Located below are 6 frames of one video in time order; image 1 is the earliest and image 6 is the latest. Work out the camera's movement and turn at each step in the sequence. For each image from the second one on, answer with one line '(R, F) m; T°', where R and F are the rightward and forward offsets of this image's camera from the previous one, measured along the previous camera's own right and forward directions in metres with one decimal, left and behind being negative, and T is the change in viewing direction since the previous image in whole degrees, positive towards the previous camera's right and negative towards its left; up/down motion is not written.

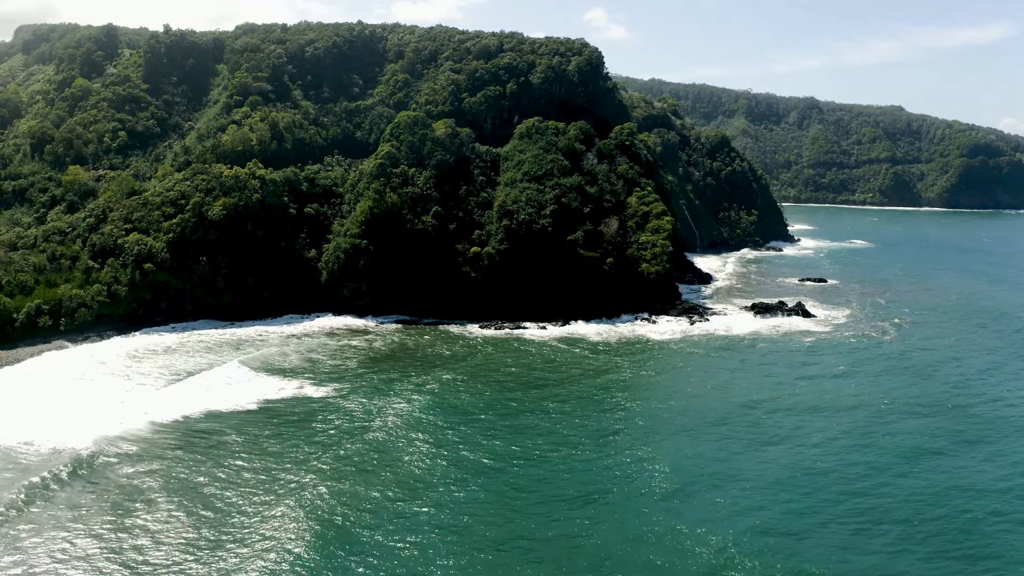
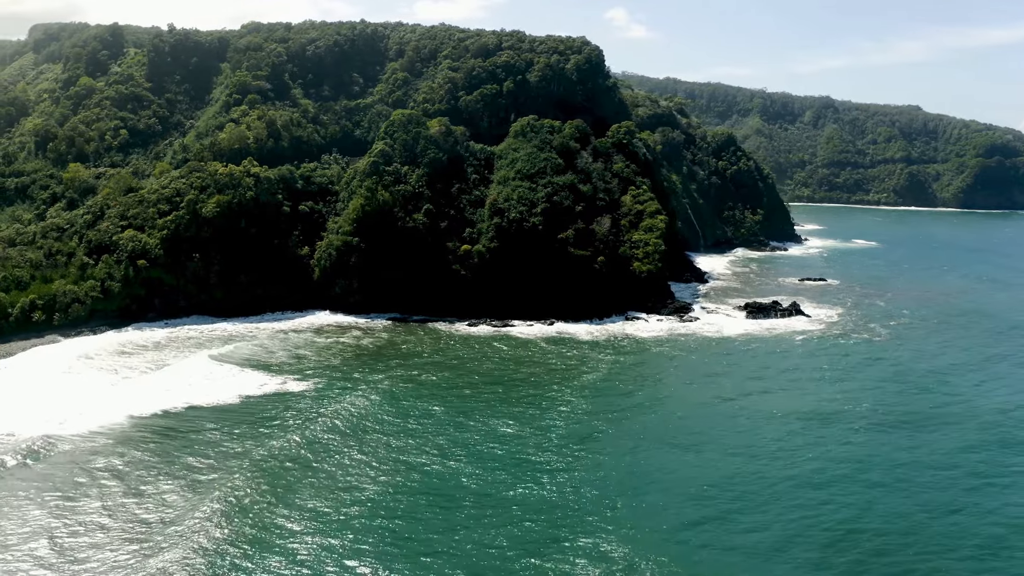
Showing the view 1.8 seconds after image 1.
(+2.0, 0.0) m; -1°
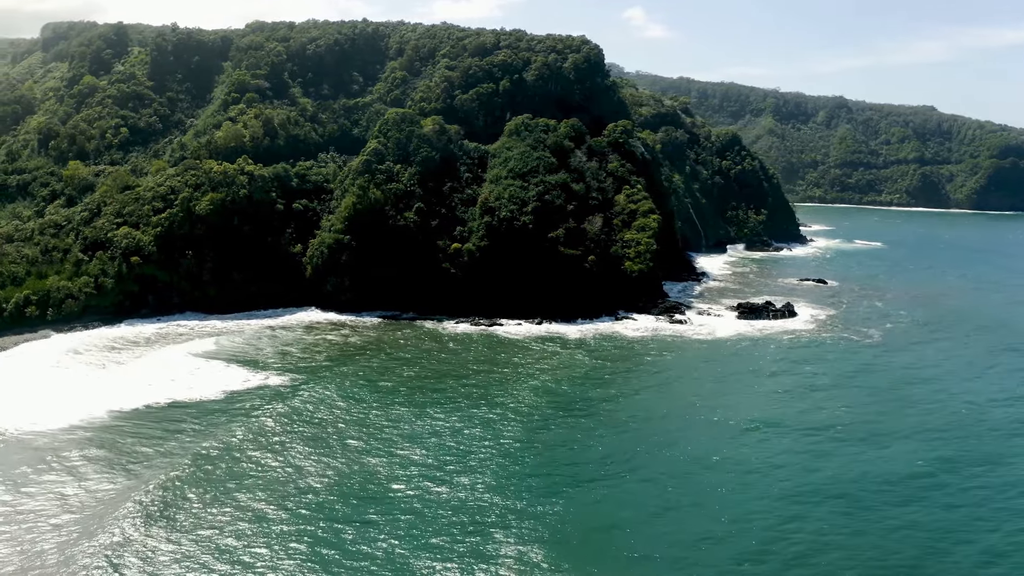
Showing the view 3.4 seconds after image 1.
(+1.9, 0.0) m; -1°
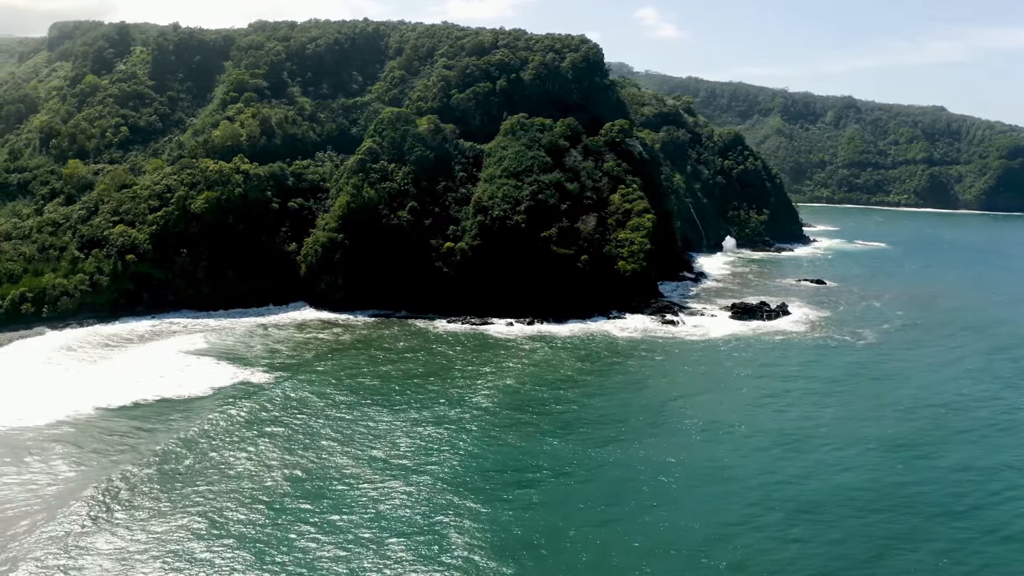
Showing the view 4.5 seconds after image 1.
(+1.3, 0.0) m; -1°
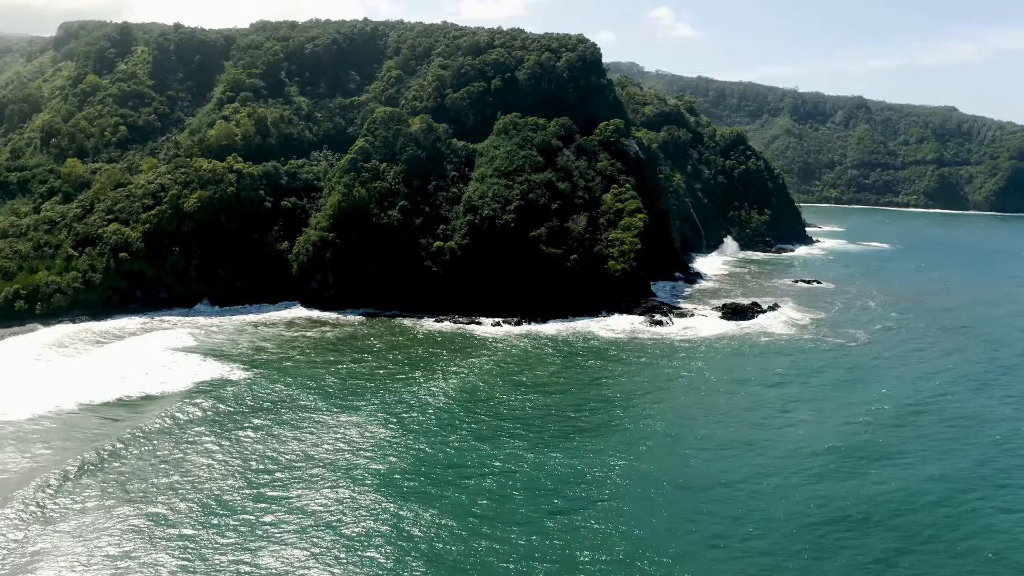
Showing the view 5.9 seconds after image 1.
(+1.7, -0.1) m; -1°
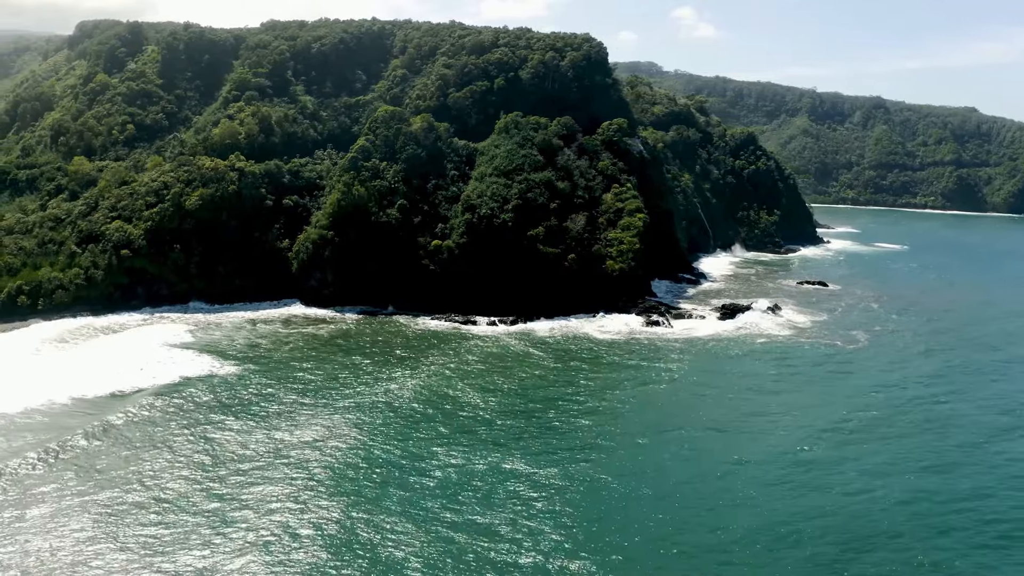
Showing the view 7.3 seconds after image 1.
(+1.5, +0.1) m; -1°
